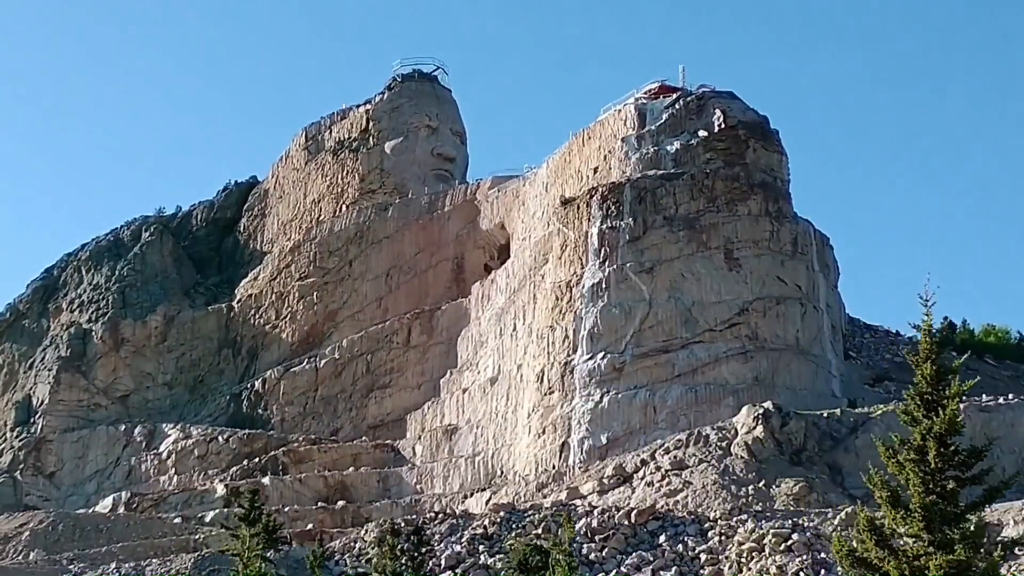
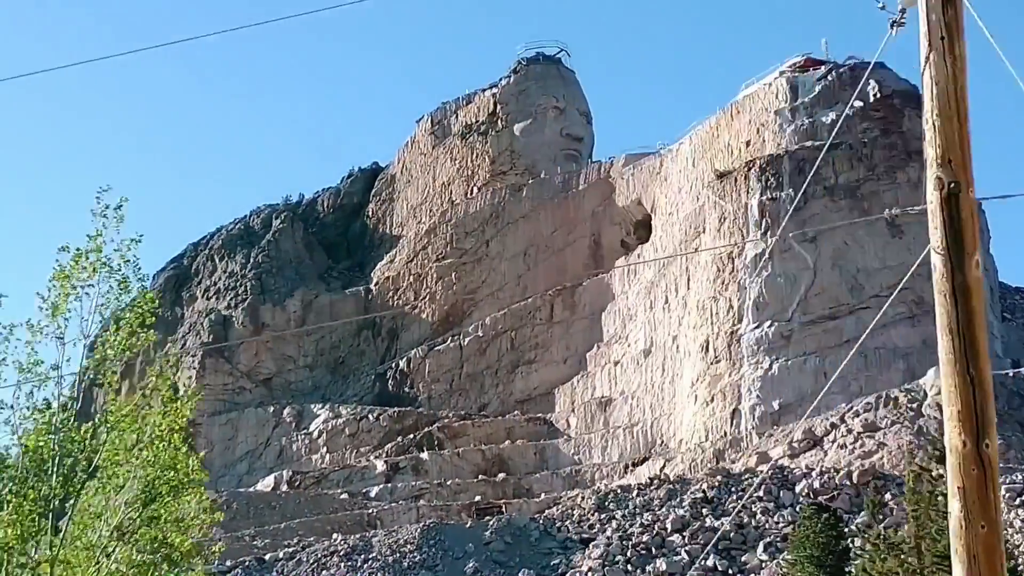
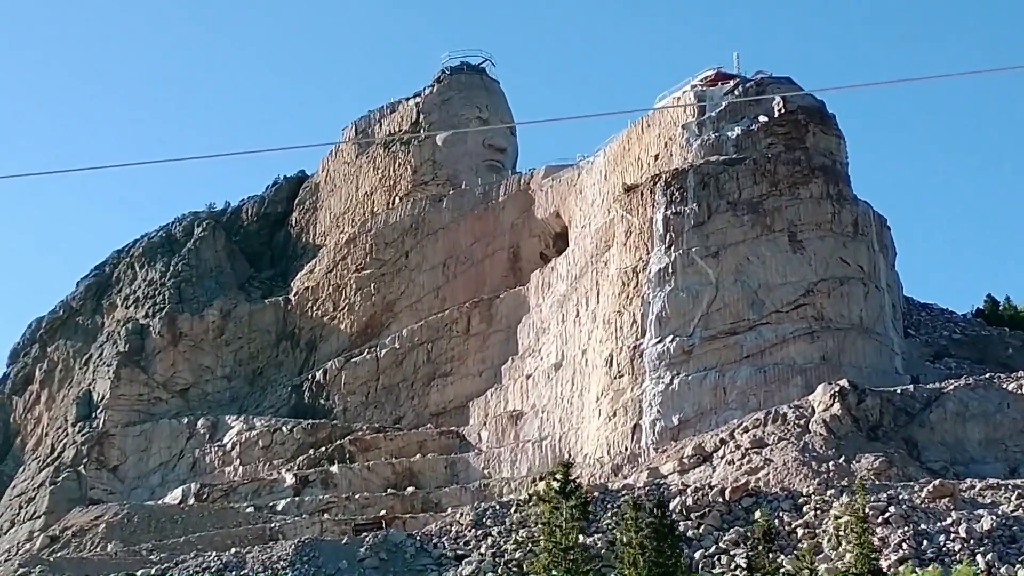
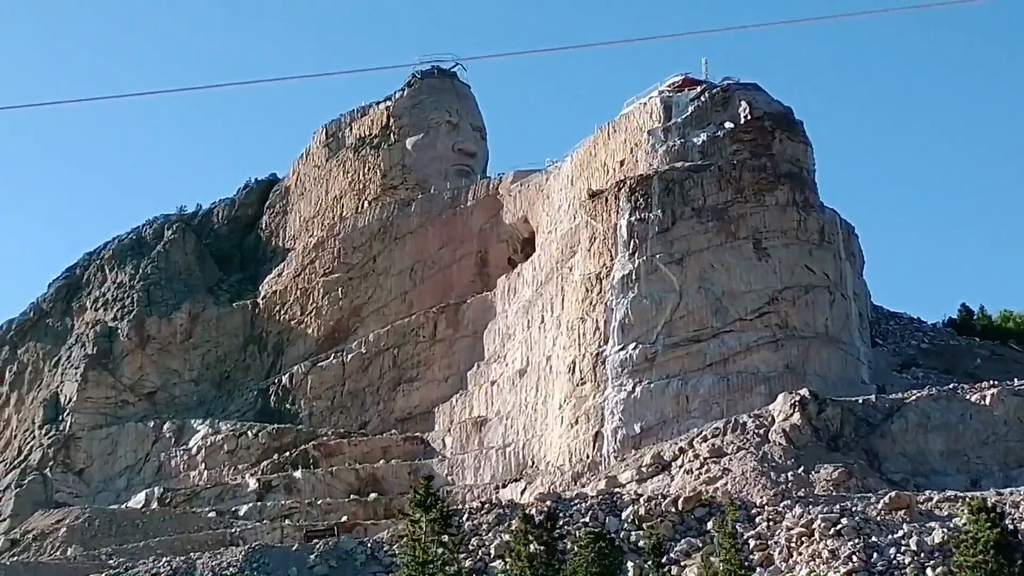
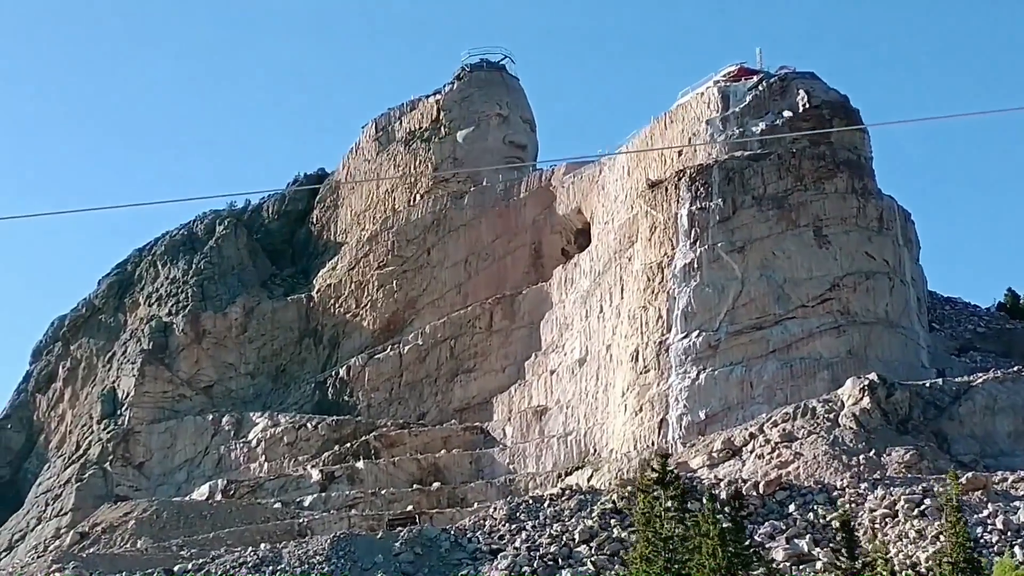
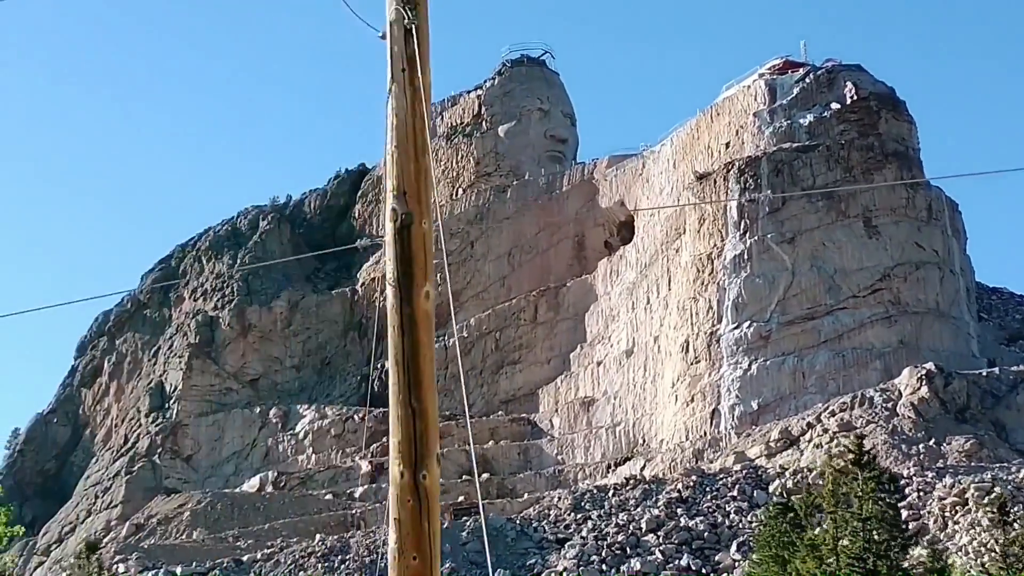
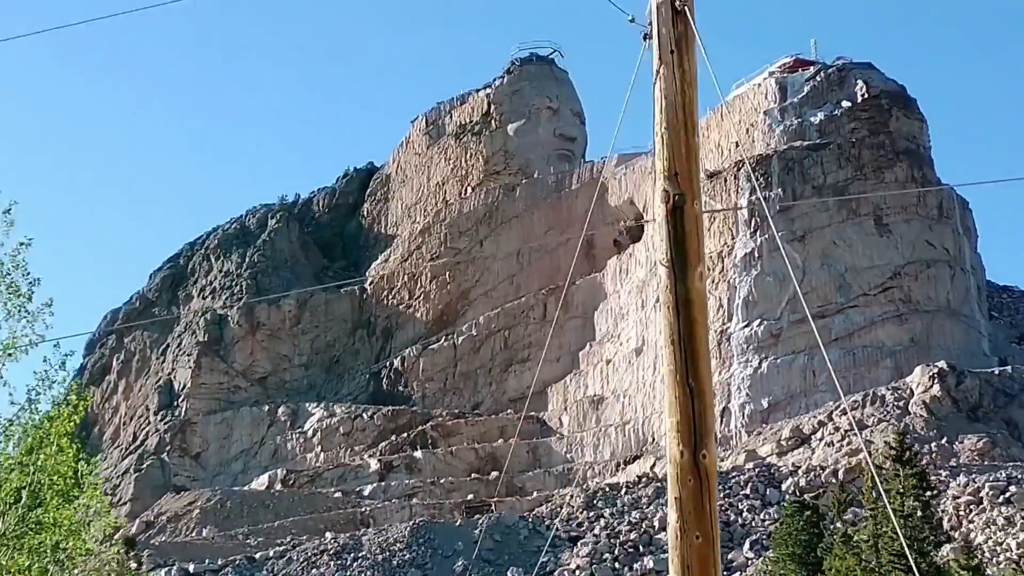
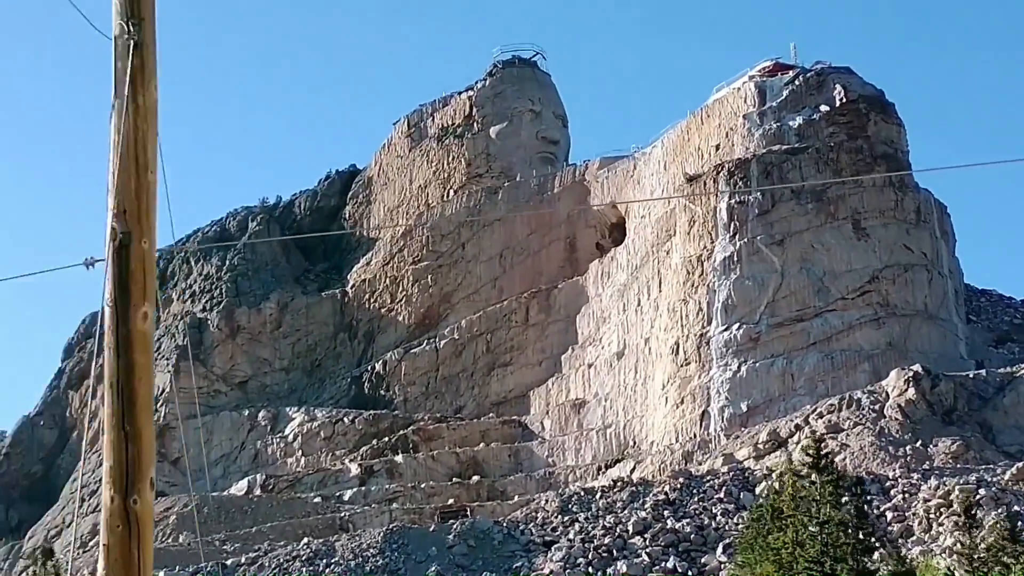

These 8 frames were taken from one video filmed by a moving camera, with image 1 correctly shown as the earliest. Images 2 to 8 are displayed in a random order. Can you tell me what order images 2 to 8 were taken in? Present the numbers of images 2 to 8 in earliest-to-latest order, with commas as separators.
4, 3, 5, 8, 6, 7, 2
